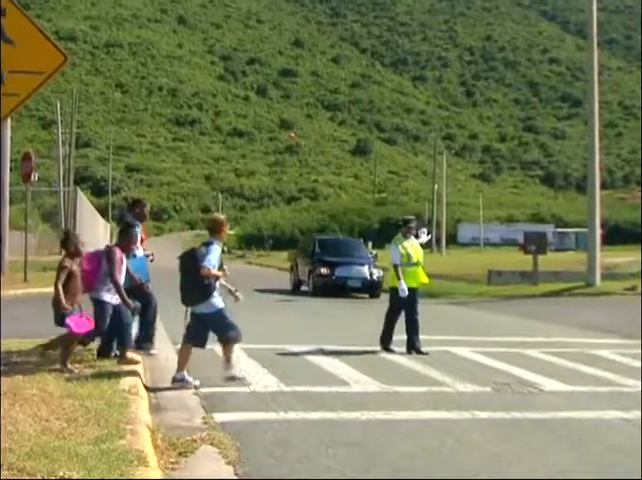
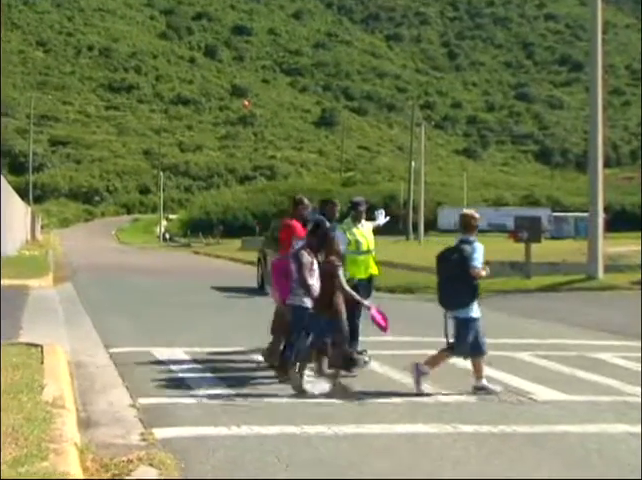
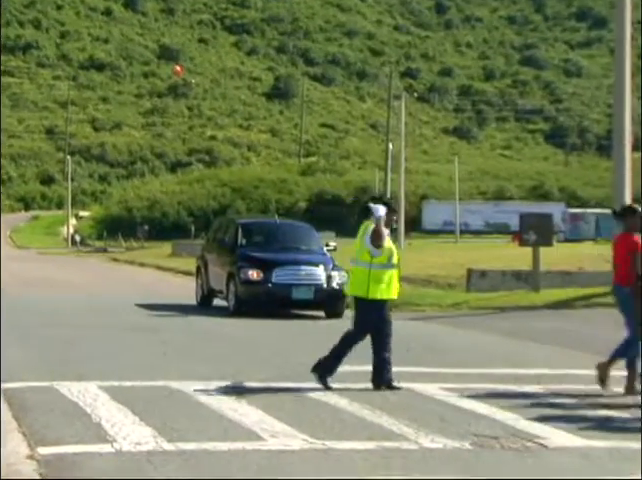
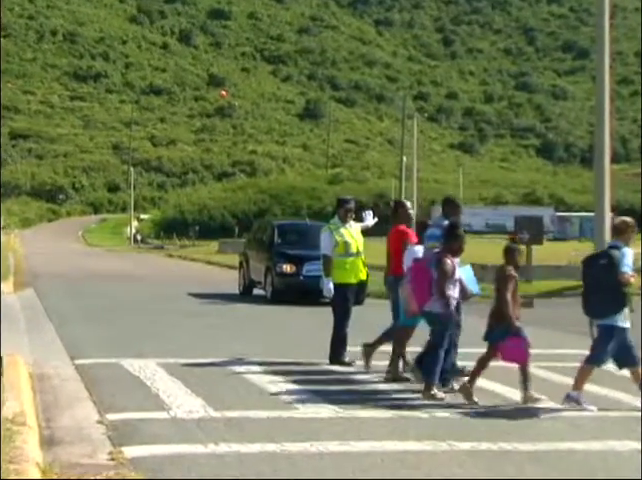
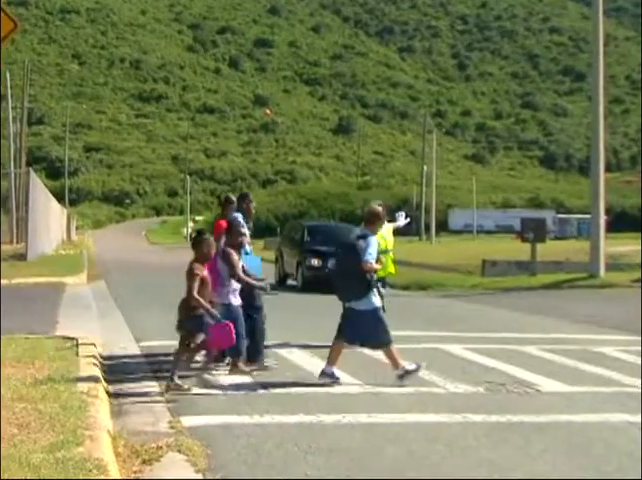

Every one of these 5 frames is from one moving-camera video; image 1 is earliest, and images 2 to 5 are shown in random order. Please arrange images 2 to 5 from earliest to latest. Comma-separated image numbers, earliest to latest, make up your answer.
5, 2, 4, 3
